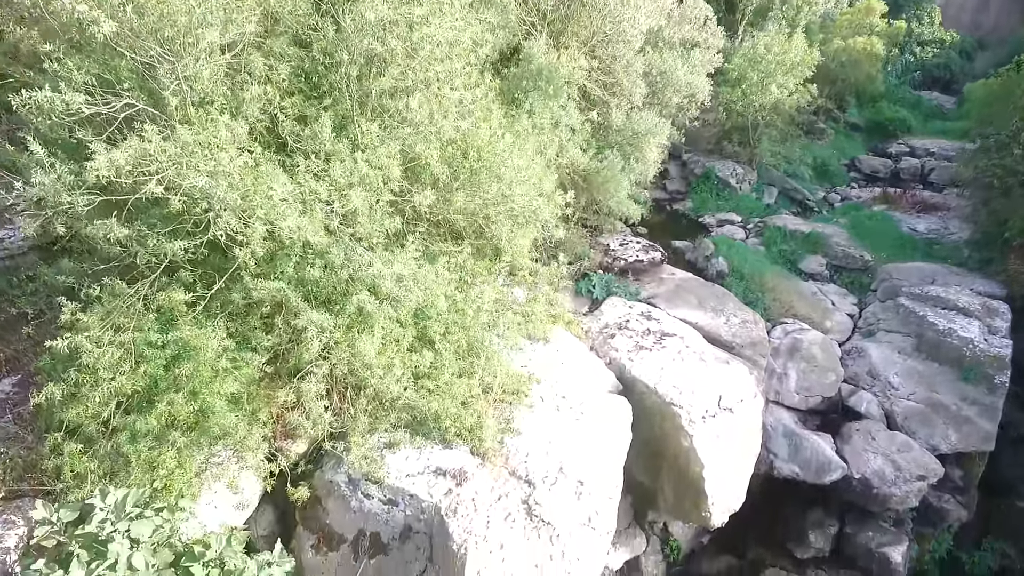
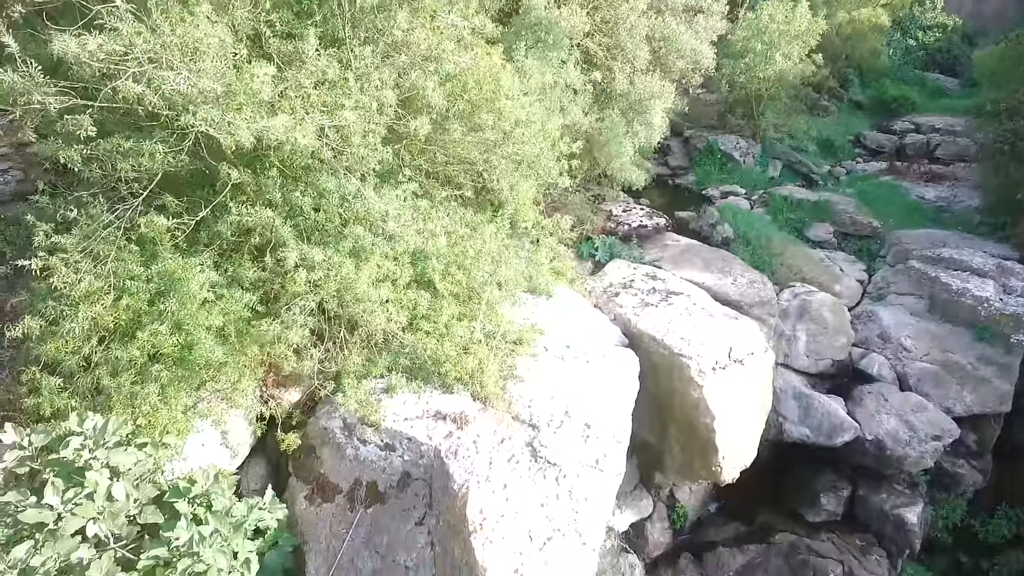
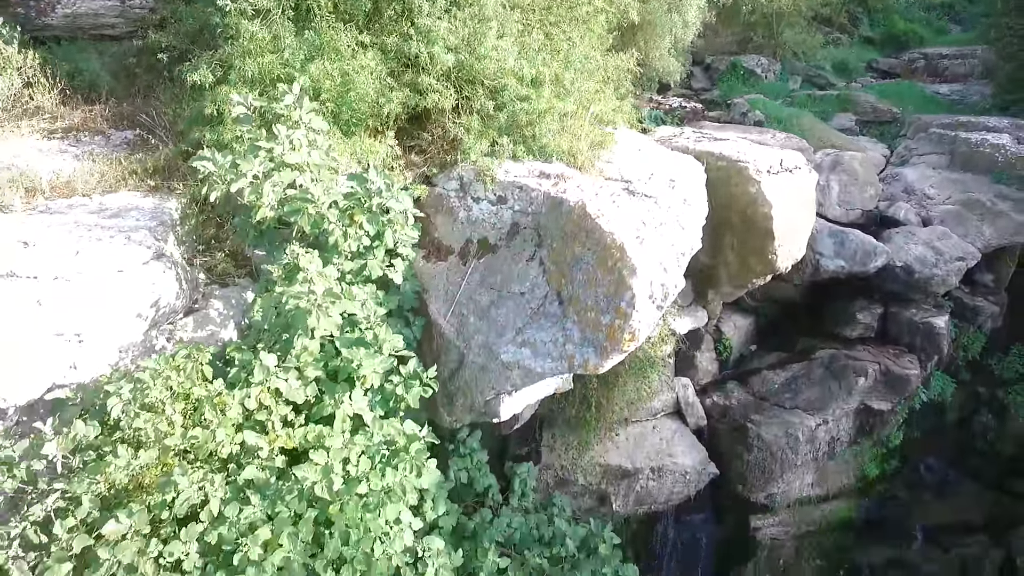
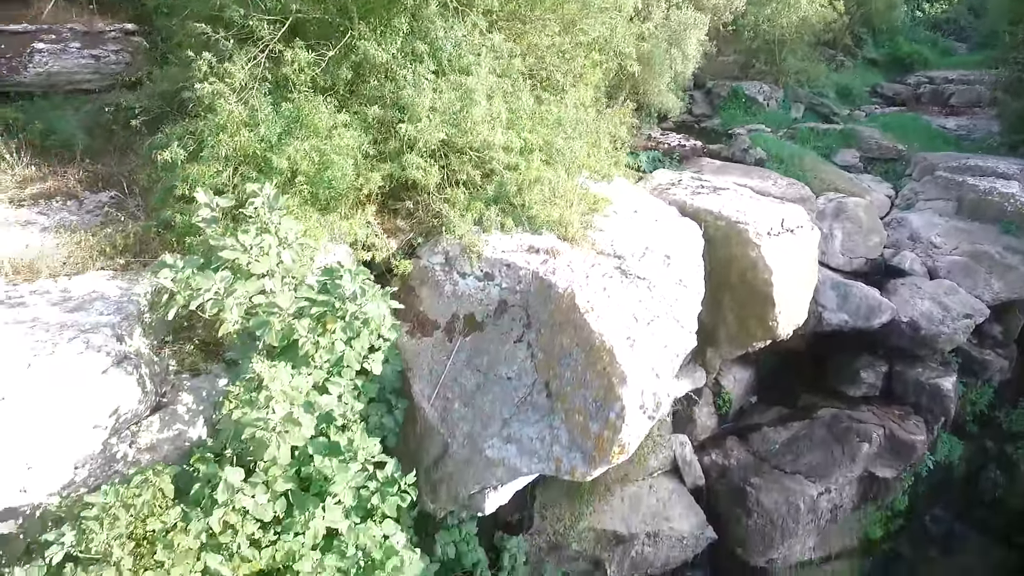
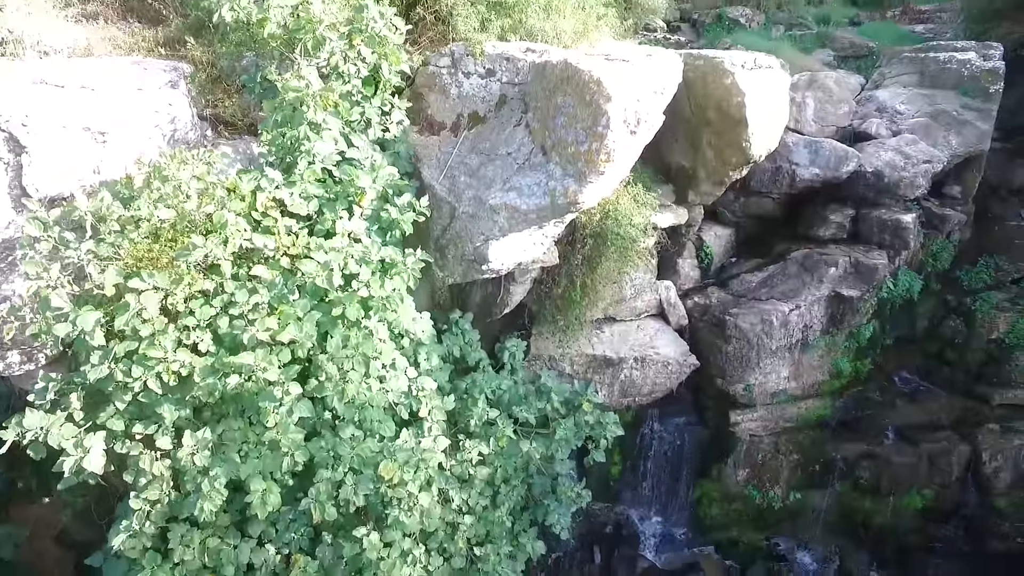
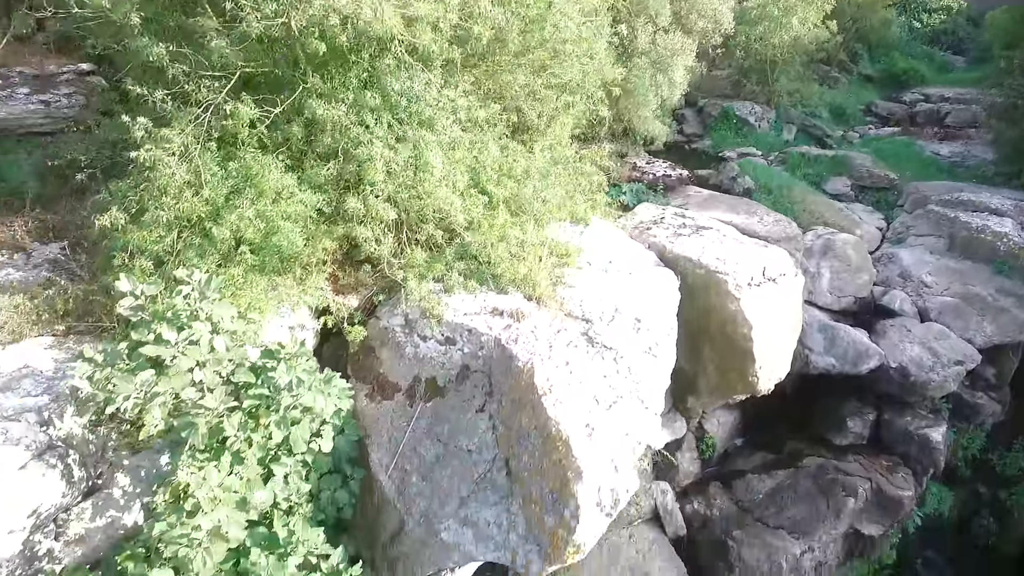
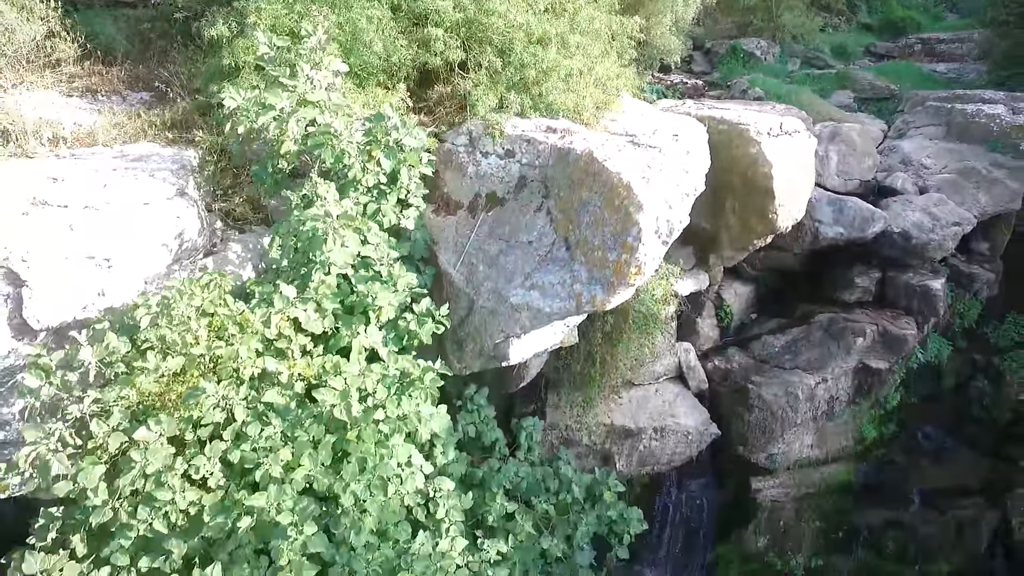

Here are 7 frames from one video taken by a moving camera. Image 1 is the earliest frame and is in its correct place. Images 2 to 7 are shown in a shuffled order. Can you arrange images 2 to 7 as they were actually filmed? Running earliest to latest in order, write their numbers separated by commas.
2, 6, 4, 3, 7, 5
